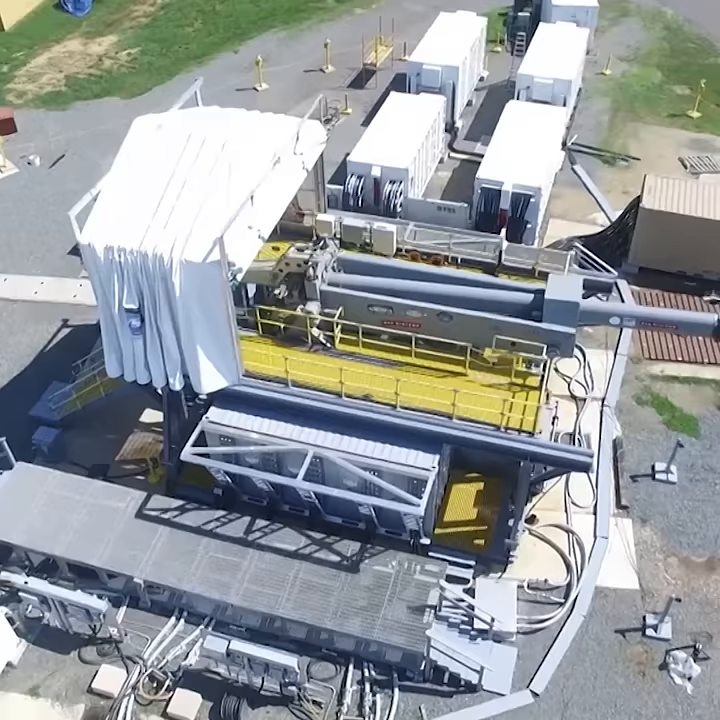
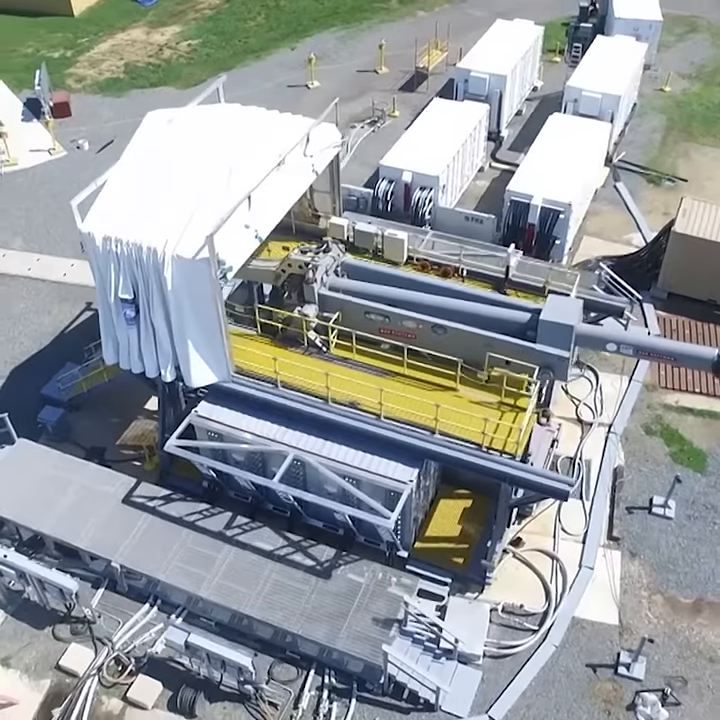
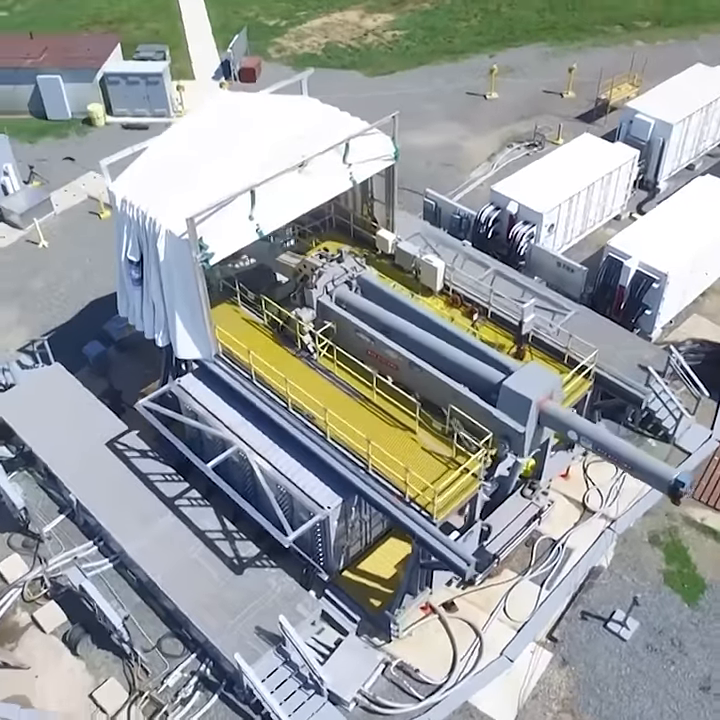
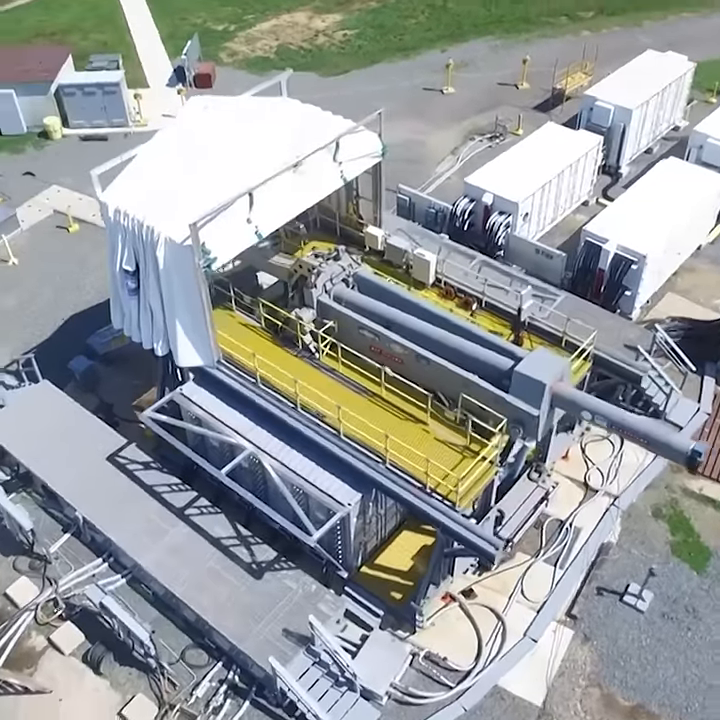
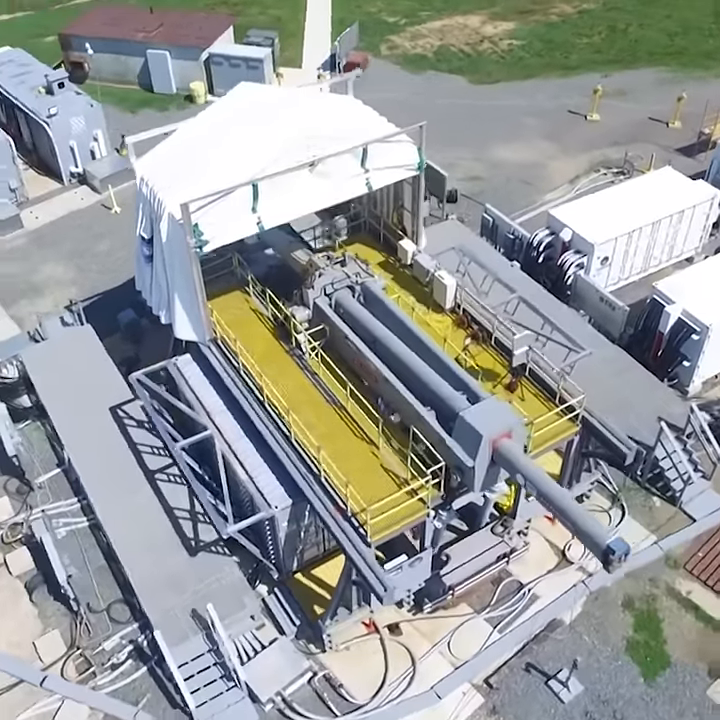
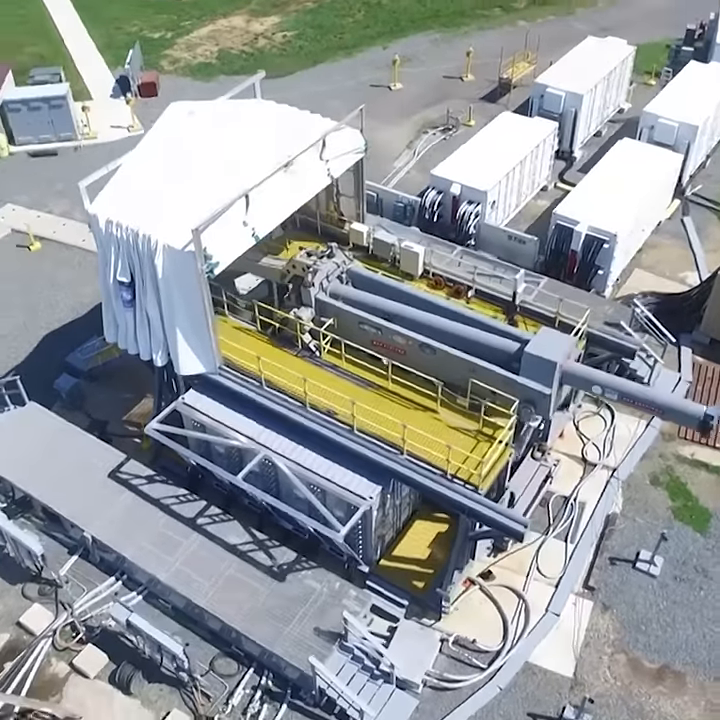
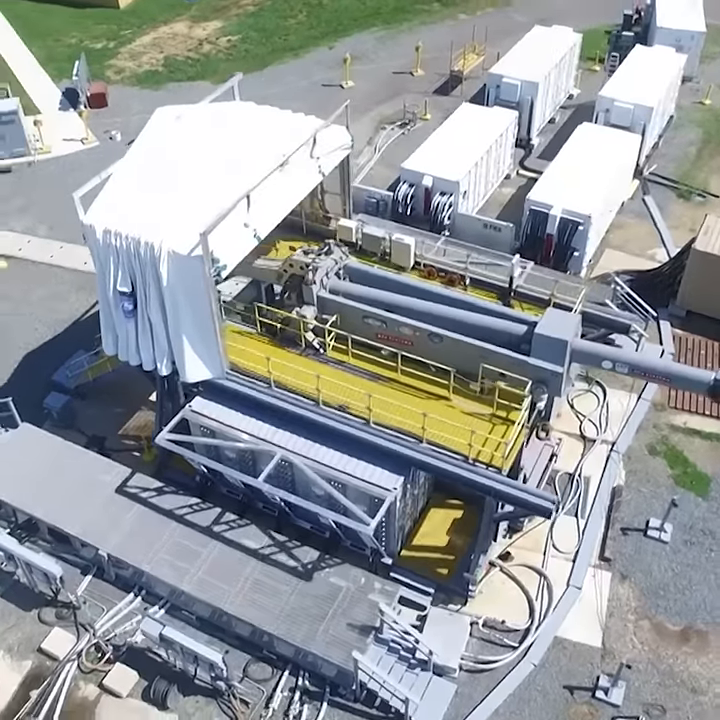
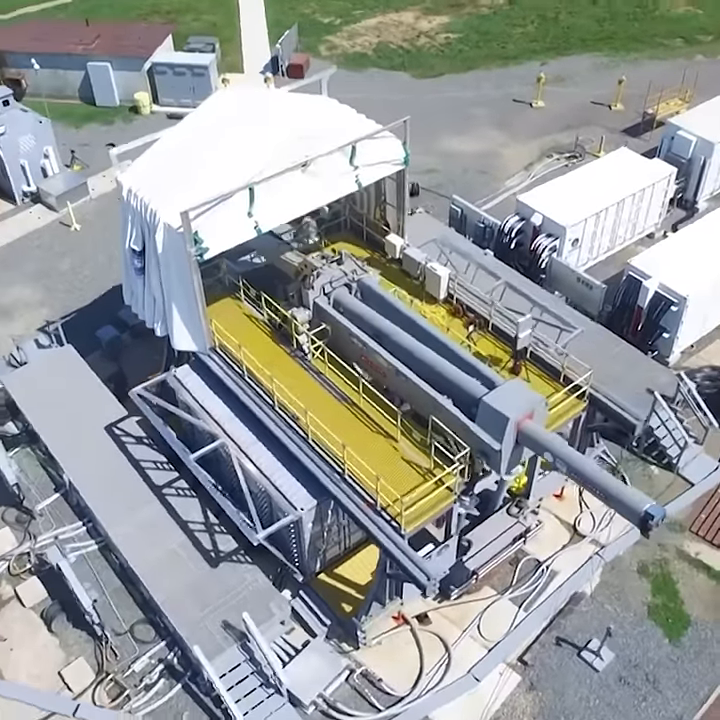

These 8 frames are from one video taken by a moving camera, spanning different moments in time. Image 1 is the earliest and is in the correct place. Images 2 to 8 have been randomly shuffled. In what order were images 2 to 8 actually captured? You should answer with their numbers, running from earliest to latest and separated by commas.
2, 7, 6, 4, 3, 8, 5
